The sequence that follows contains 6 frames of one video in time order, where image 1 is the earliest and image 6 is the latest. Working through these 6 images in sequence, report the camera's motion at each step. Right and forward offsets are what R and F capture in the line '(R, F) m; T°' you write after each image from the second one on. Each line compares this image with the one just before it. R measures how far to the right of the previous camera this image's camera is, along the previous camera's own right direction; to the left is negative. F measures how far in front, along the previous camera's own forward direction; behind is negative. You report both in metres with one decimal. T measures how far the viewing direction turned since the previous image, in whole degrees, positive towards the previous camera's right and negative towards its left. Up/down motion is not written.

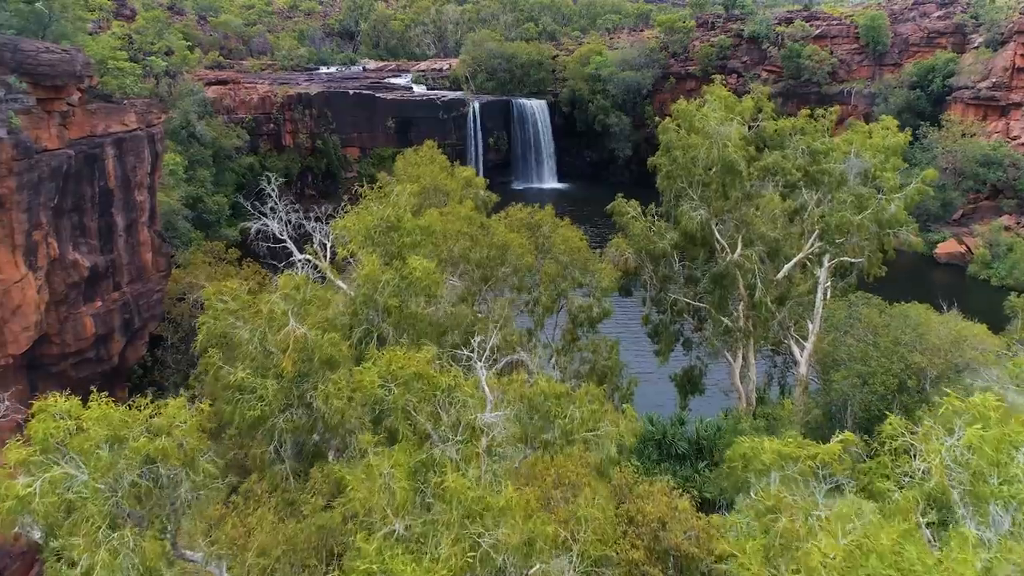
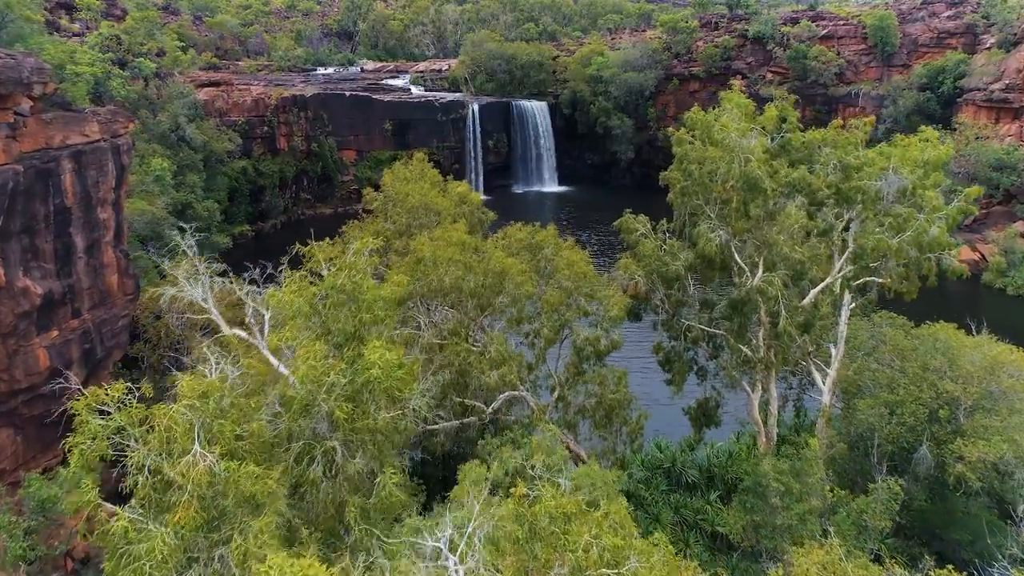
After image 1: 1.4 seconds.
(0.0, +1.5) m; 0°
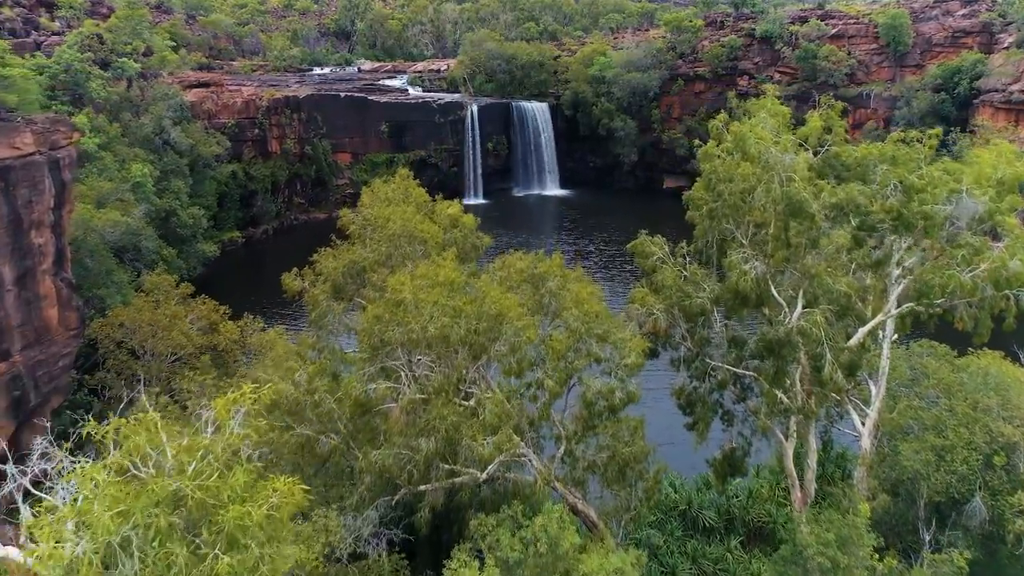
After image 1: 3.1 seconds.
(0.0, +2.1) m; 0°
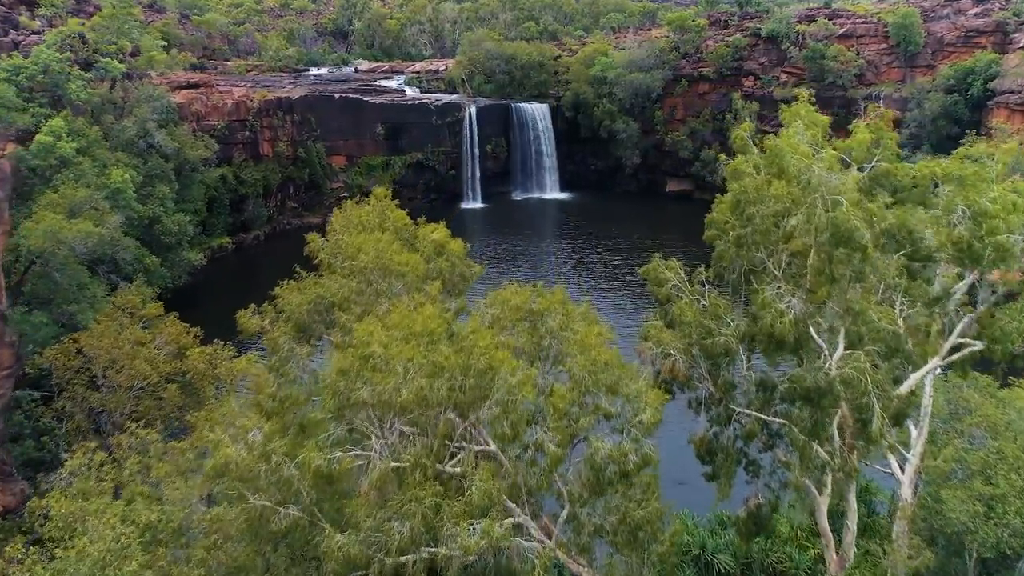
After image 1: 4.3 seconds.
(+0.1, +1.8) m; 0°
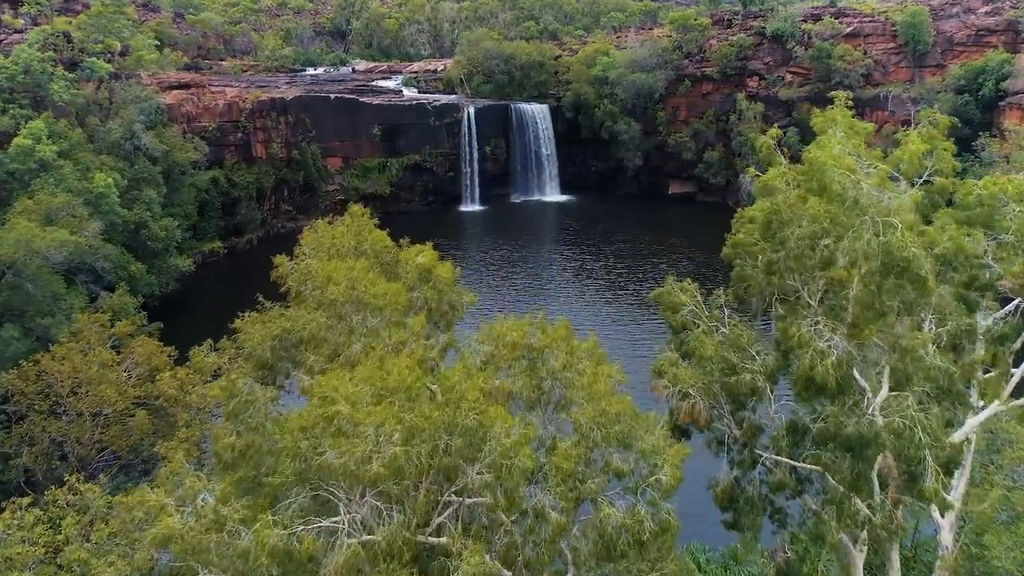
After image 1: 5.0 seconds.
(0.0, +1.4) m; 0°
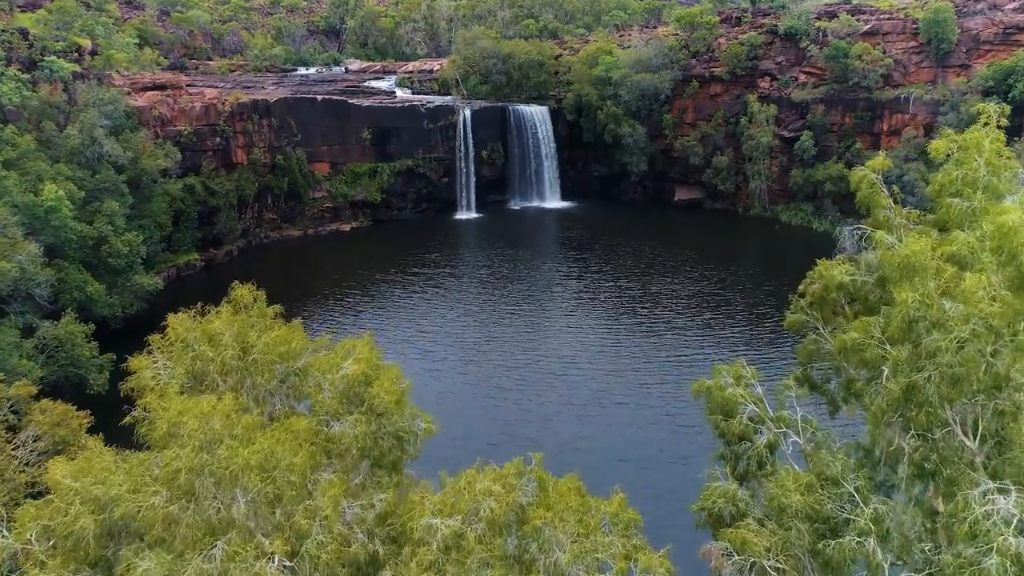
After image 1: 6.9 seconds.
(+0.1, +3.5) m; 0°
